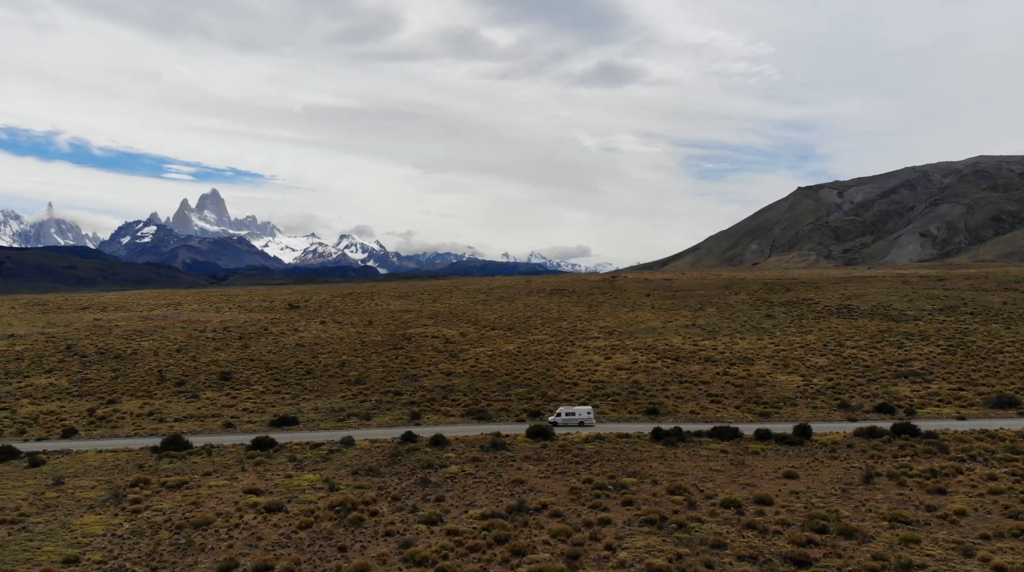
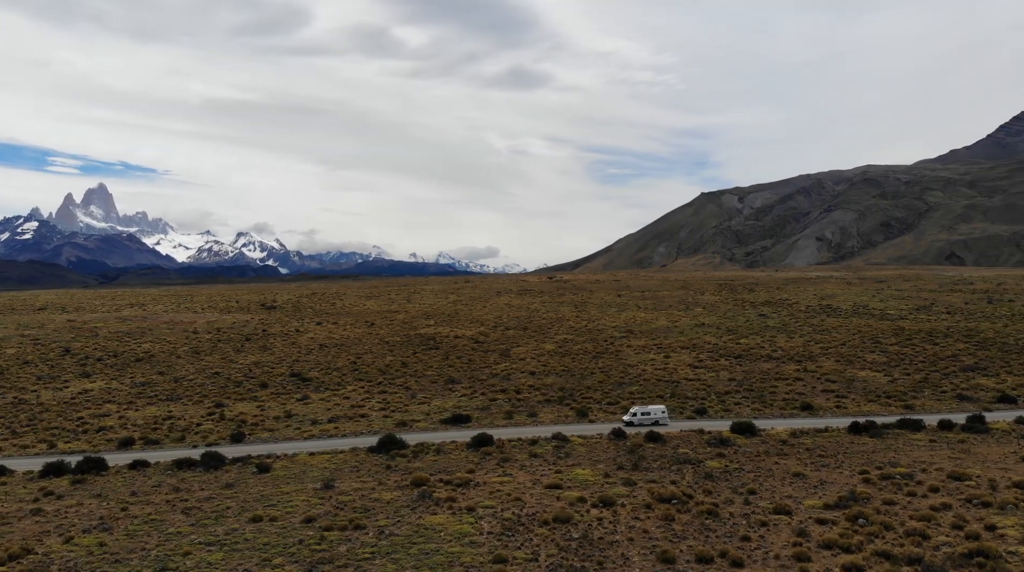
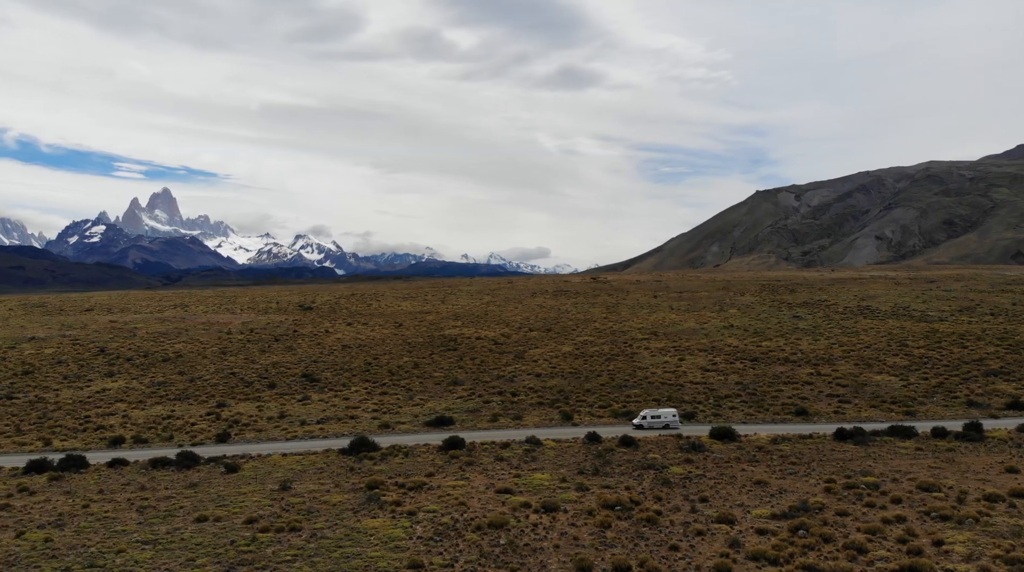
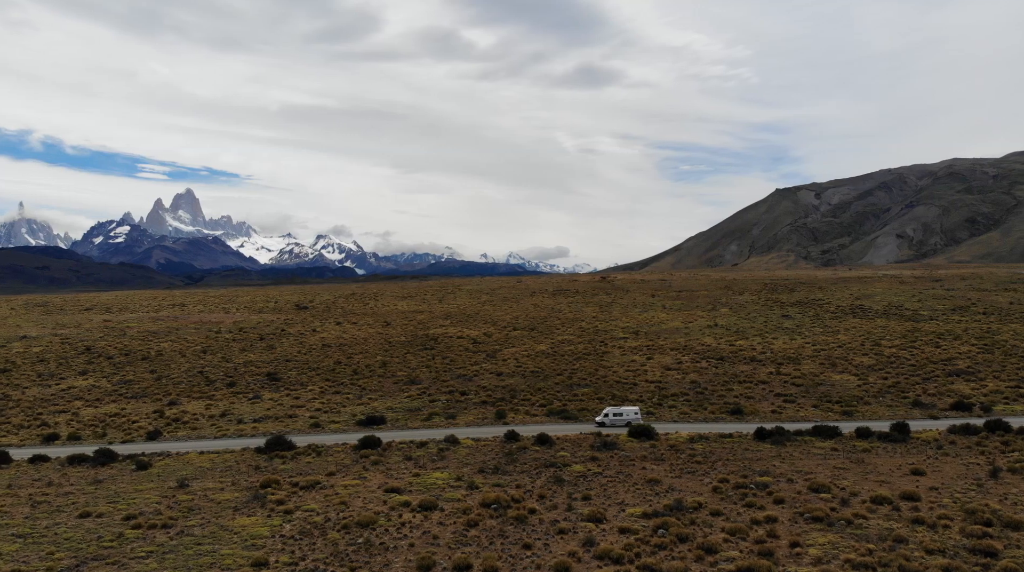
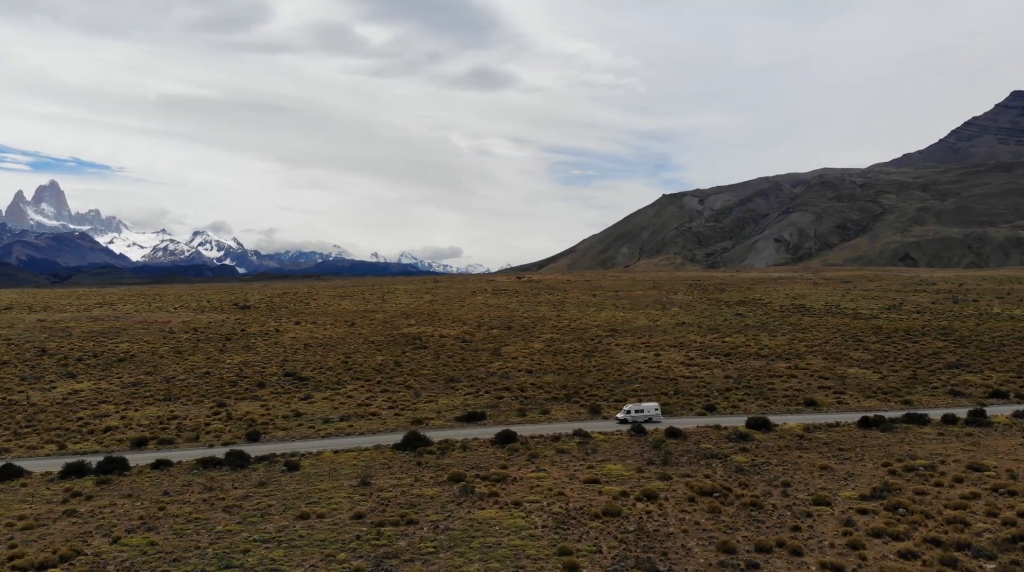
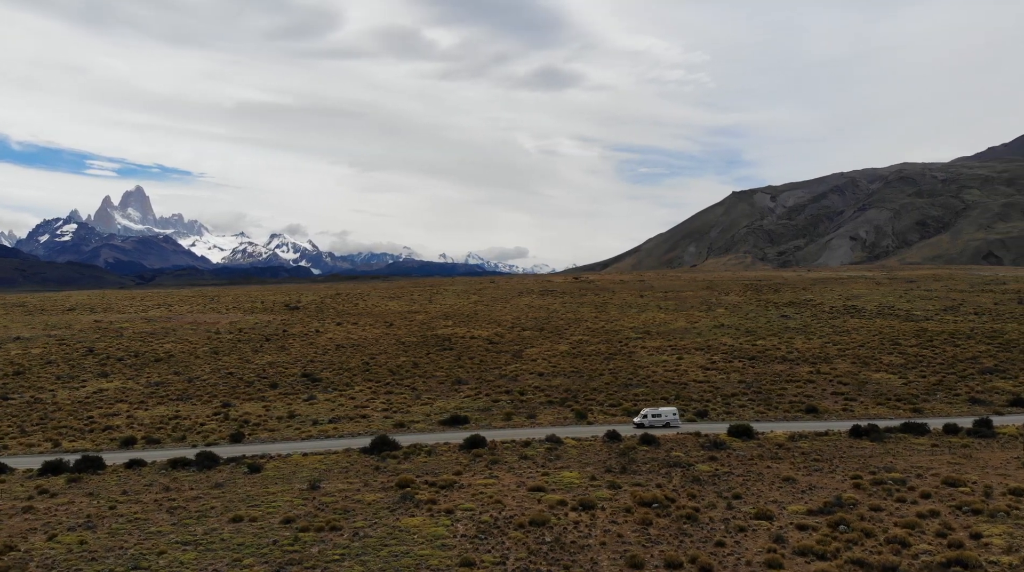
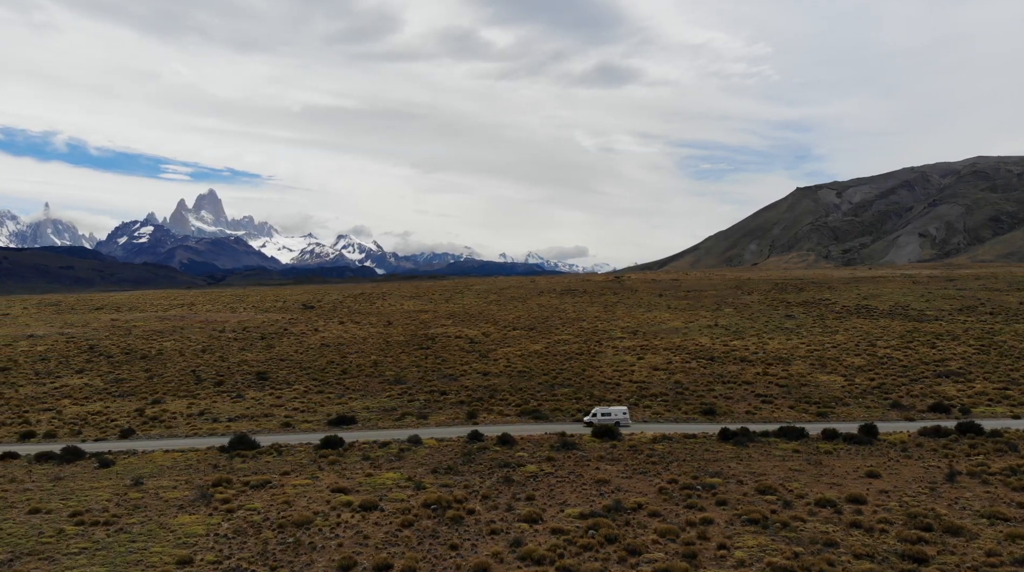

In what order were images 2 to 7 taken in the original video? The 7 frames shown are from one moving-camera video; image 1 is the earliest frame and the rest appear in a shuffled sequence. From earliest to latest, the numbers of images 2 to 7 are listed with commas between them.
7, 4, 3, 6, 2, 5
